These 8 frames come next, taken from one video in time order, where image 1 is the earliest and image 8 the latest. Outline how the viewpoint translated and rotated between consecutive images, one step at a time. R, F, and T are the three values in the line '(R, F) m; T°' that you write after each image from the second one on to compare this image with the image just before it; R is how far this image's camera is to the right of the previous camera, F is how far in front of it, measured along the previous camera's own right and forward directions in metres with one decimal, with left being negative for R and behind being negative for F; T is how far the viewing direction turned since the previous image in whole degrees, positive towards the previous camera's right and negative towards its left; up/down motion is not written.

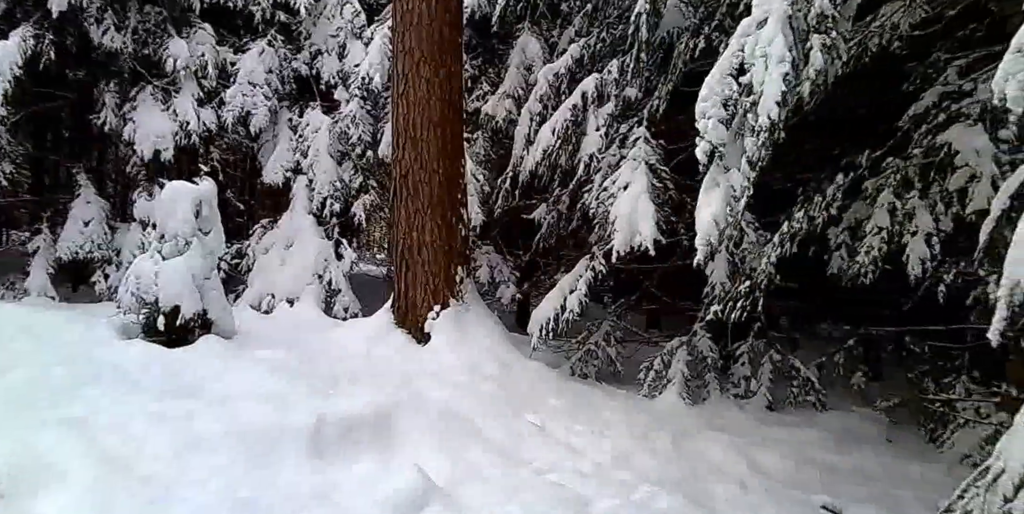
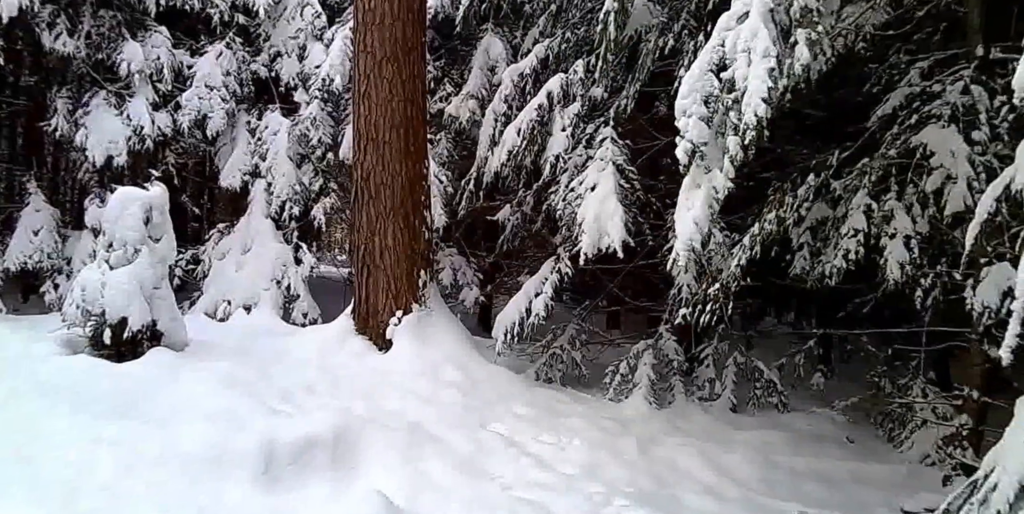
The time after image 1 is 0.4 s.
(-0.1, +0.2) m; +3°
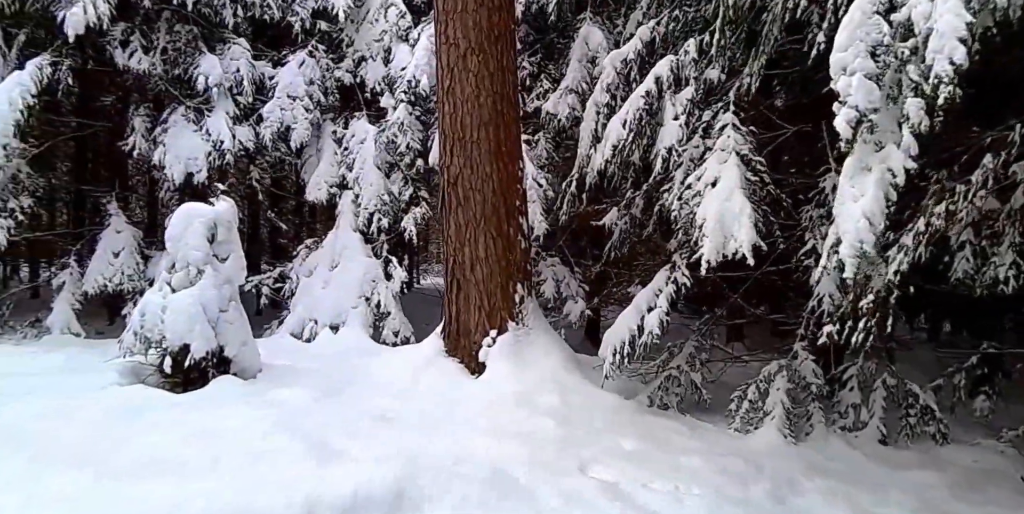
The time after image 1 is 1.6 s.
(+0.1, +1.0) m; -8°
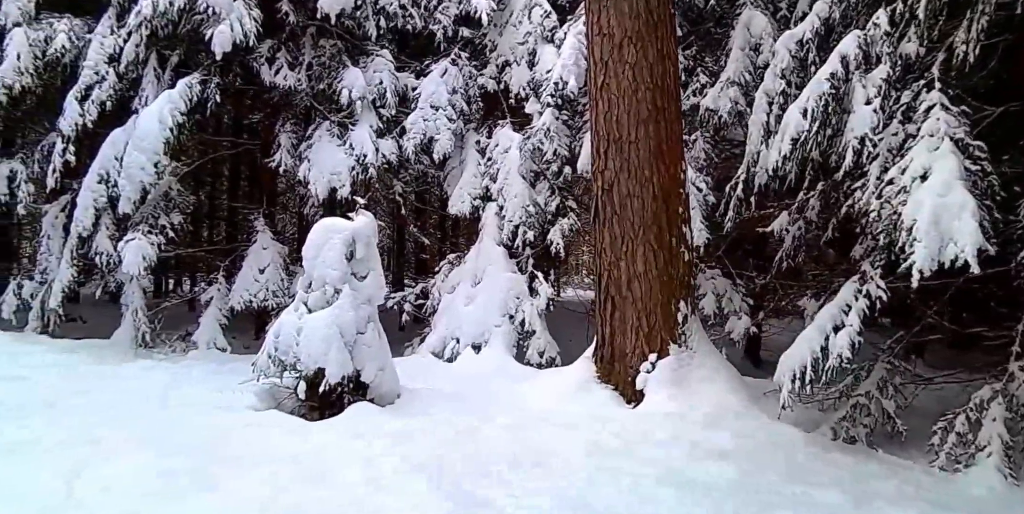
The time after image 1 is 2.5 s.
(-0.1, +0.7) m; -11°
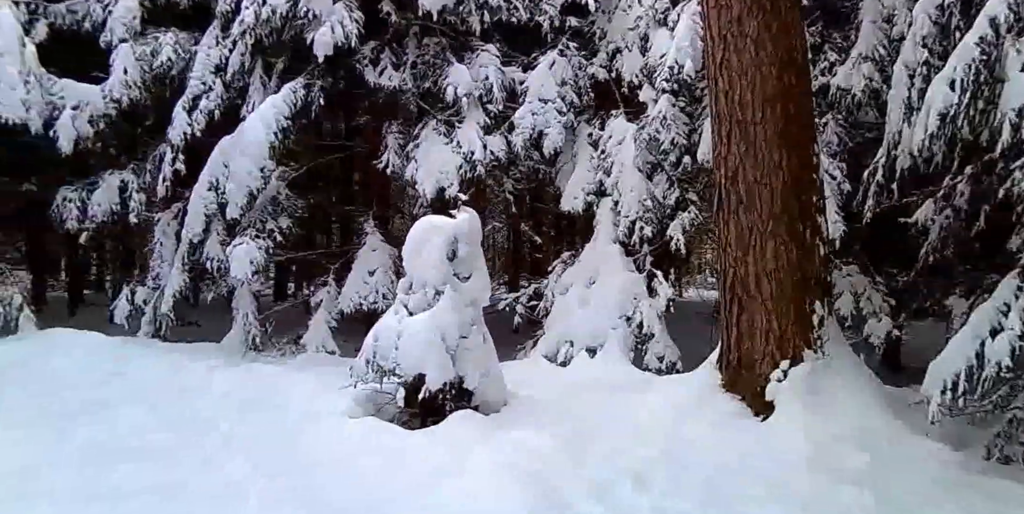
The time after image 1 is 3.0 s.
(+0.1, +0.4) m; -9°
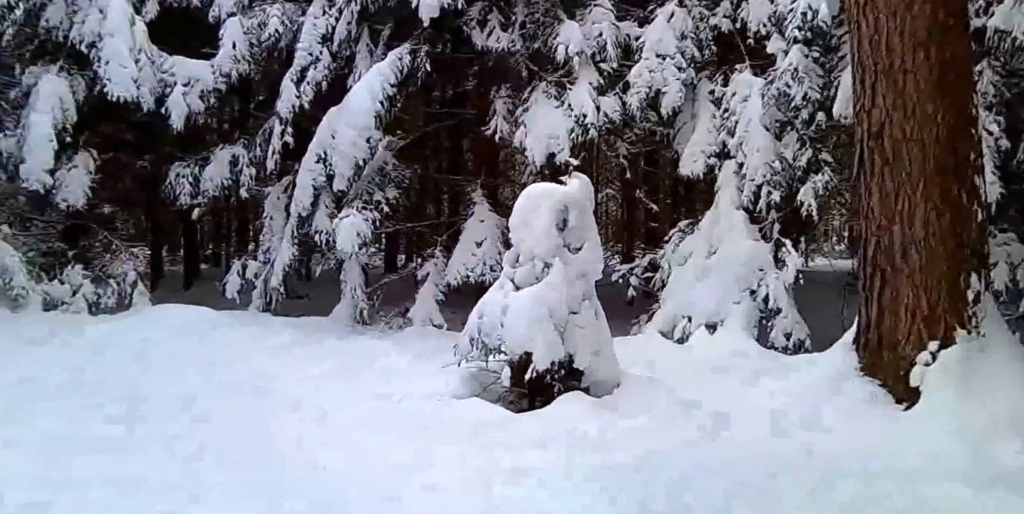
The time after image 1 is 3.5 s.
(0.0, +0.3) m; -8°
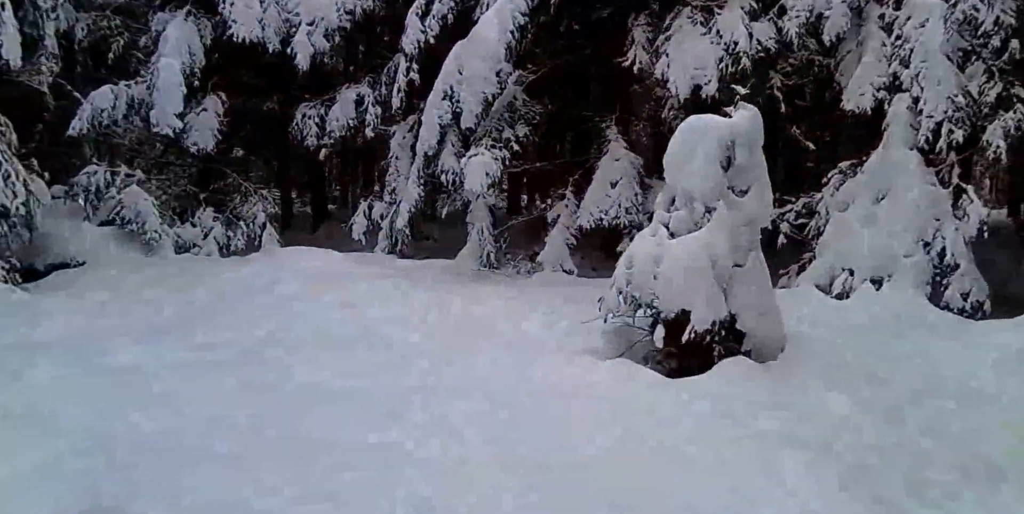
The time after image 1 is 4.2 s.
(-0.1, +0.3) m; -9°
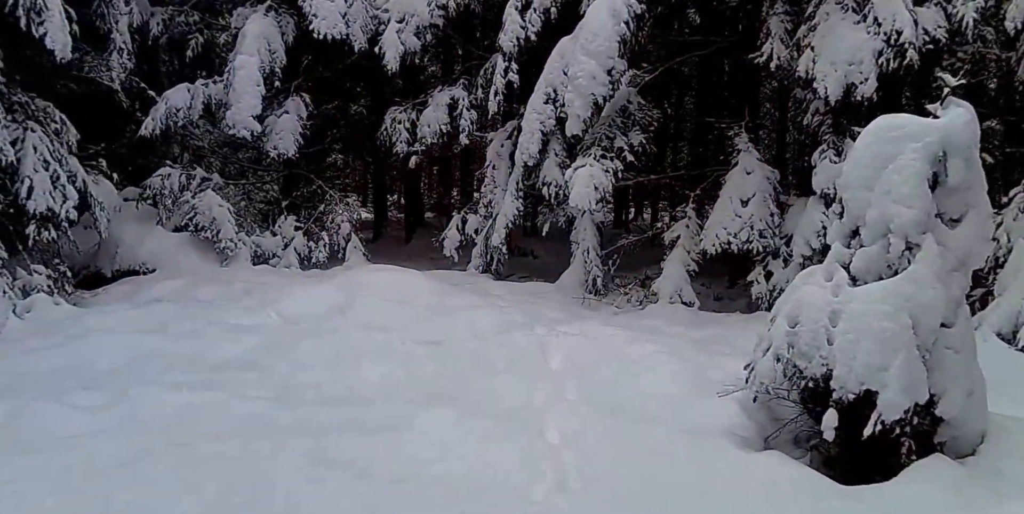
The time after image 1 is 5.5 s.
(-0.1, +0.5) m; -7°
